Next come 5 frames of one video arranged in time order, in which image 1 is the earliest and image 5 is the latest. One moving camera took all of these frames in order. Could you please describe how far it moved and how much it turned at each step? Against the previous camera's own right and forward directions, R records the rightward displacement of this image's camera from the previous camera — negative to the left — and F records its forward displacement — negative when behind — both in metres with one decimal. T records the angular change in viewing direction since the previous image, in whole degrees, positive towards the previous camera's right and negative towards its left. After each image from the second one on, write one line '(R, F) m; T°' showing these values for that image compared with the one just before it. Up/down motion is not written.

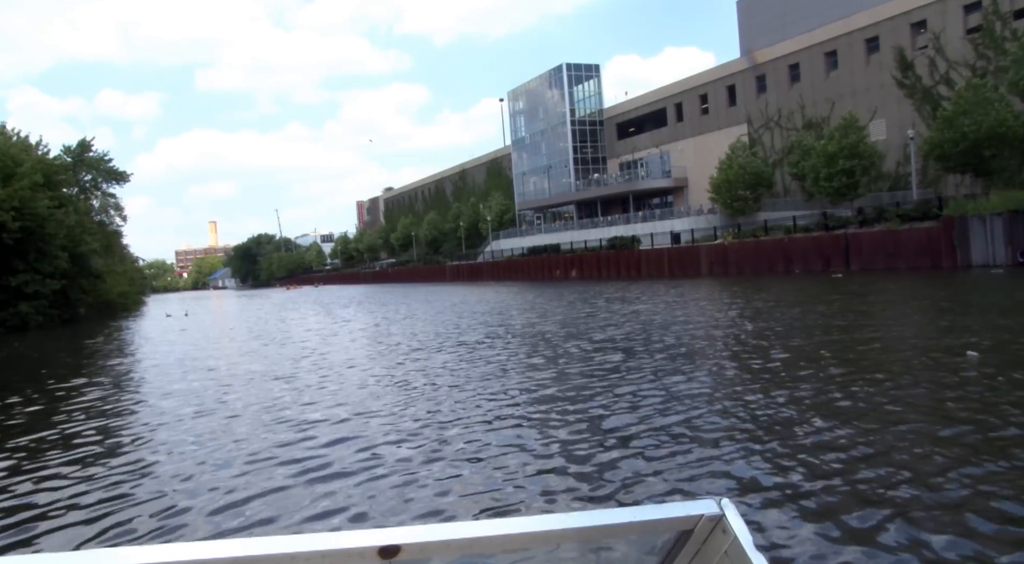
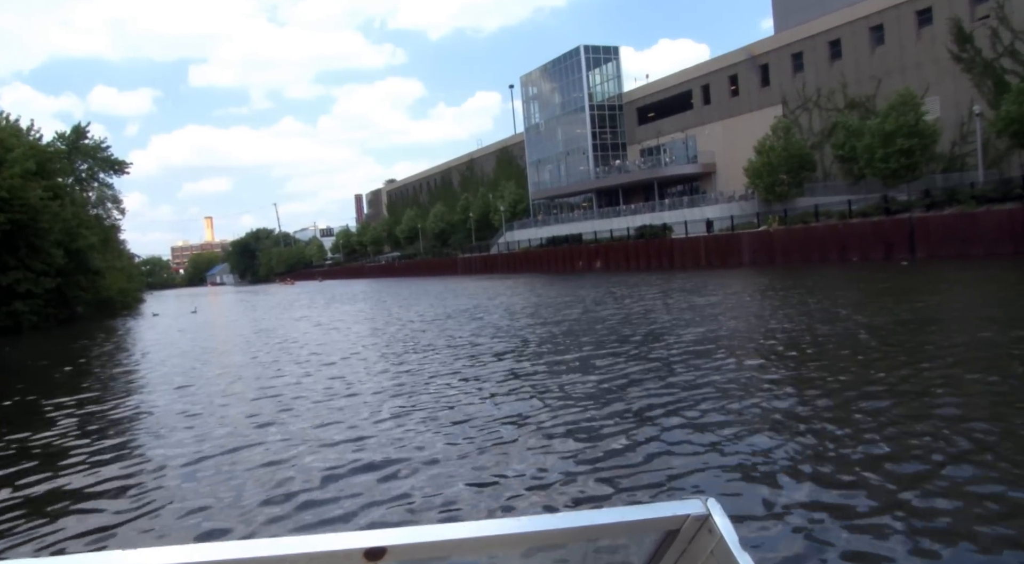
(-0.9, +1.4) m; 0°
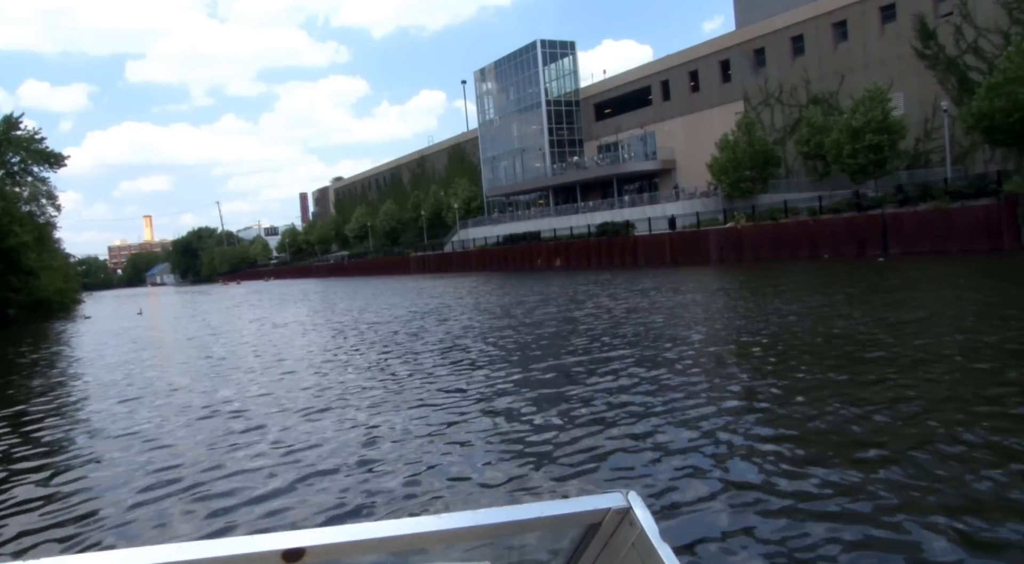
(-0.3, +0.9) m; +4°
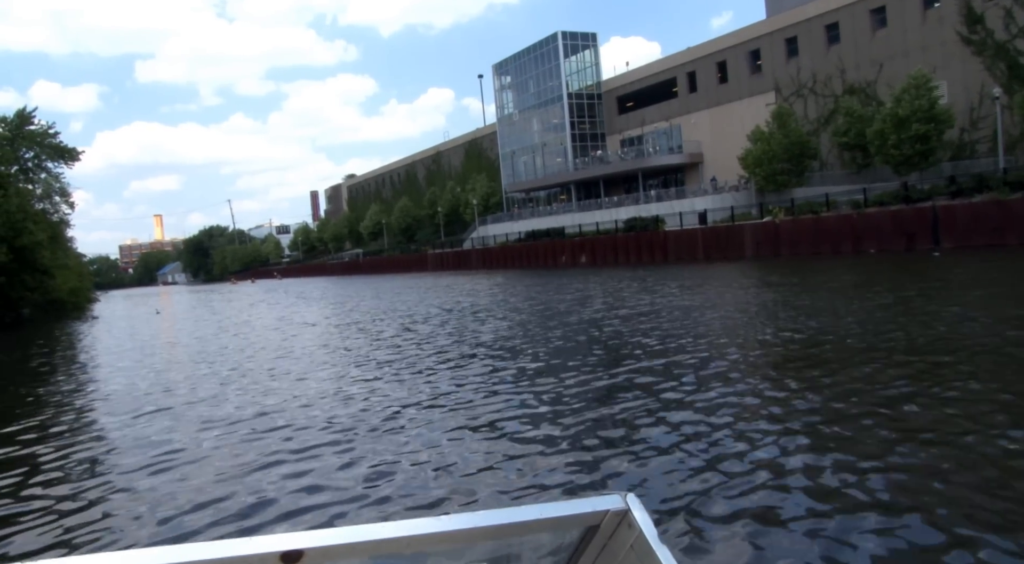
(-0.5, +0.6) m; -1°
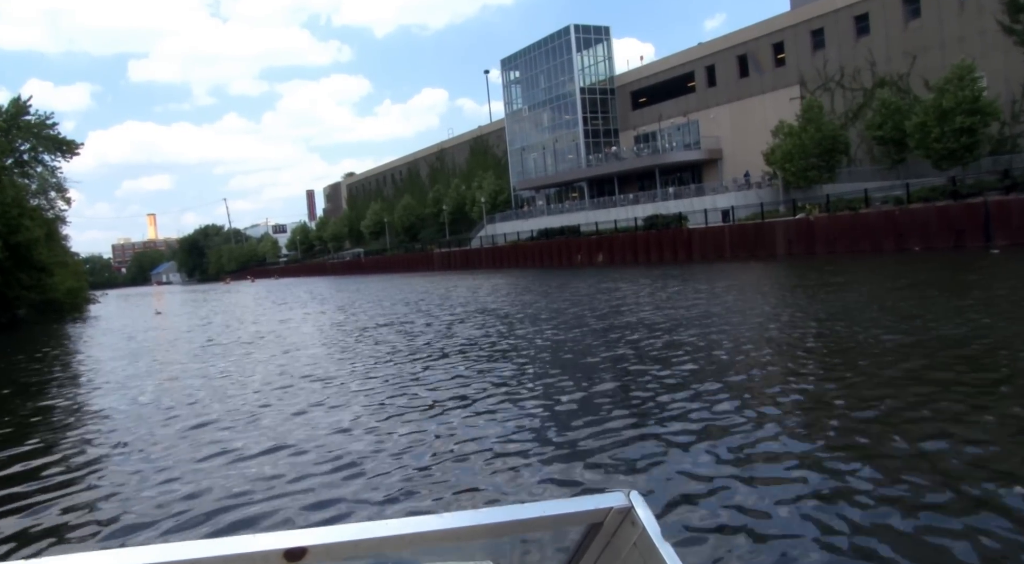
(-0.7, +0.9) m; 0°
